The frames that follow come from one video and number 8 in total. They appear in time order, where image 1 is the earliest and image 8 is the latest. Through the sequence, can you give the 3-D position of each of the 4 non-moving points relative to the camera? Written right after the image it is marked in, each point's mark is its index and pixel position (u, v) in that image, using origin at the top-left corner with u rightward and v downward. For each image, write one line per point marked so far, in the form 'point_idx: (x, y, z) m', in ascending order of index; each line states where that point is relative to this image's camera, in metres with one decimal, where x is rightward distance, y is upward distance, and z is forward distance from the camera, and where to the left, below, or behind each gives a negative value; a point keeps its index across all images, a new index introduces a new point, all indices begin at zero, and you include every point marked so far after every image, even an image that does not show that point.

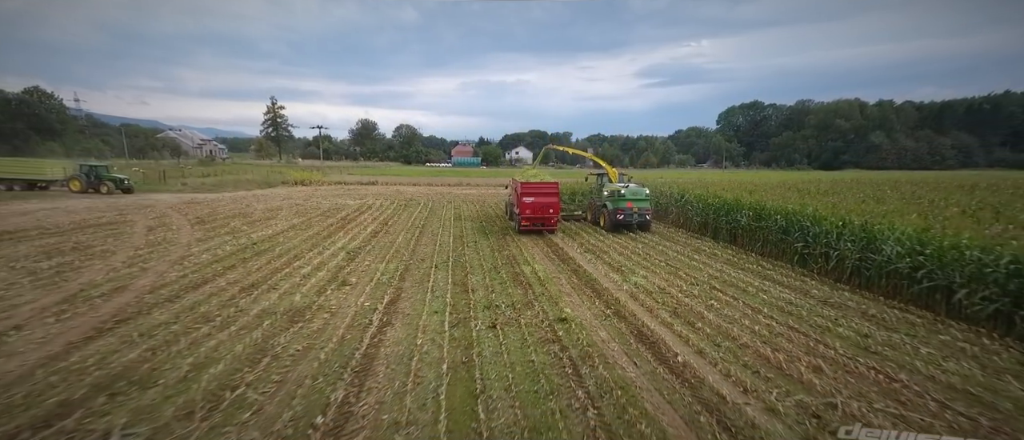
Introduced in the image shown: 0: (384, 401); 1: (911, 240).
0: (-1.4, -1.7, +3.9) m
1: (+6.4, -0.3, +6.3) m
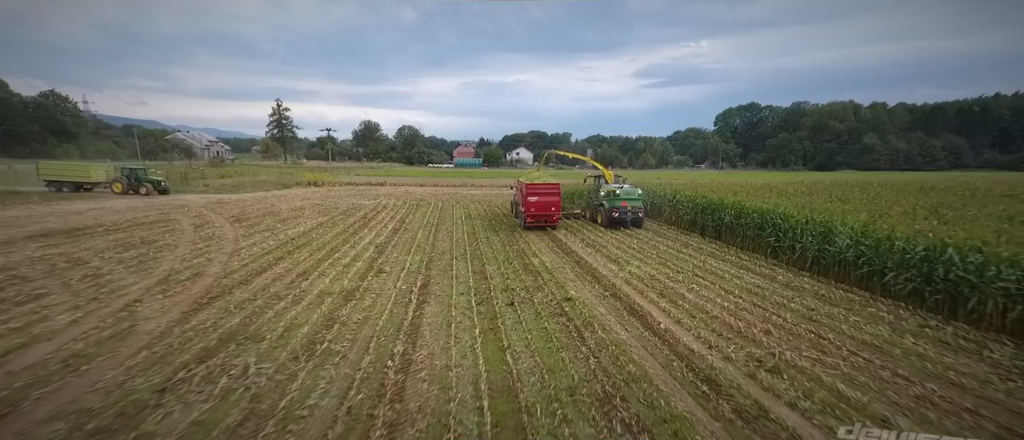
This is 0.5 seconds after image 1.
0: (-1.1, -1.6, +5.2) m
1: (+6.7, -0.2, +7.6) m
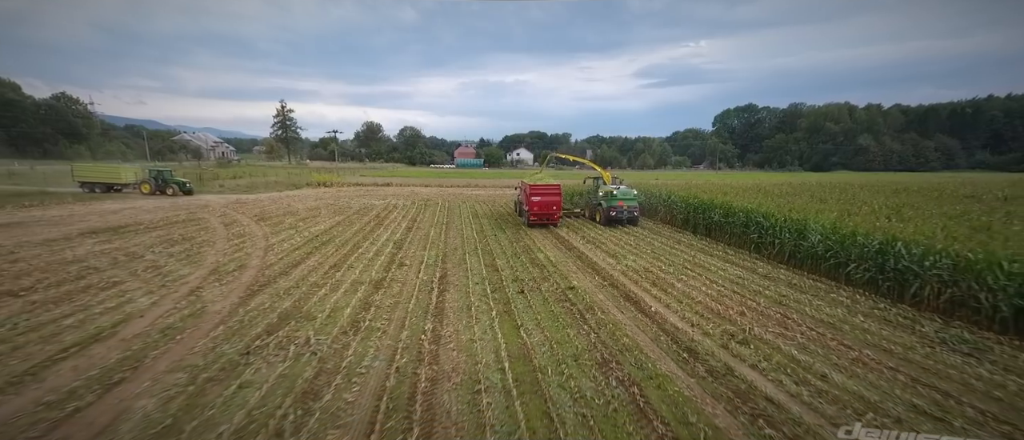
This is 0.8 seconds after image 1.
0: (-0.9, -1.6, +6.2) m
1: (+6.9, -0.2, +8.6) m
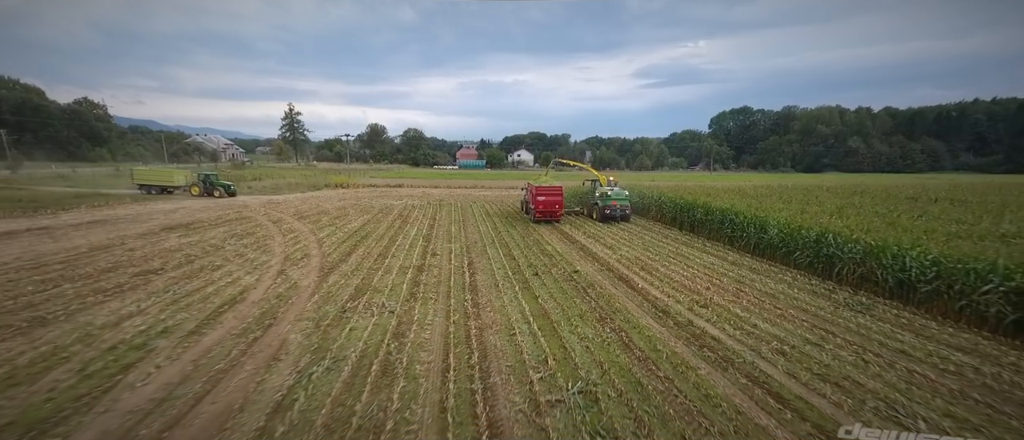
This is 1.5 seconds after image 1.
0: (-0.5, -1.5, +8.2) m
1: (+7.3, -0.1, +10.6) m
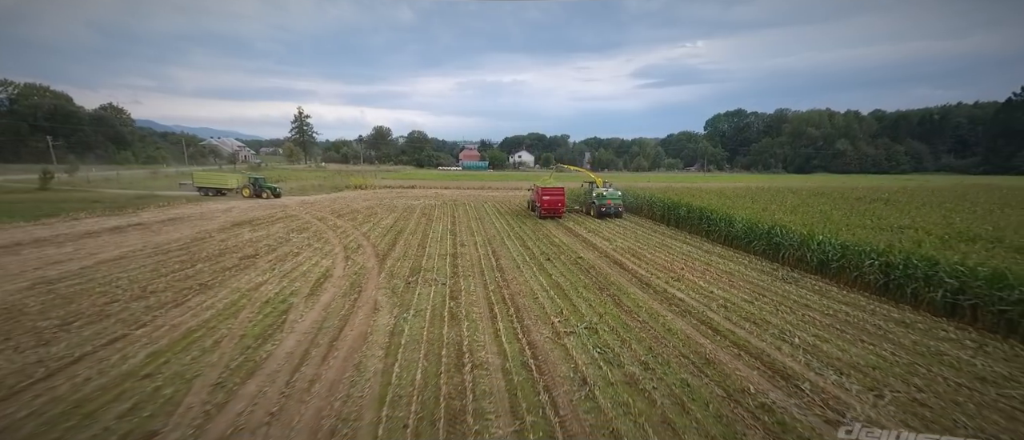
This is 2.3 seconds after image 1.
0: (0.0, -1.4, +10.6) m
1: (+7.8, 0.0, +13.0) m
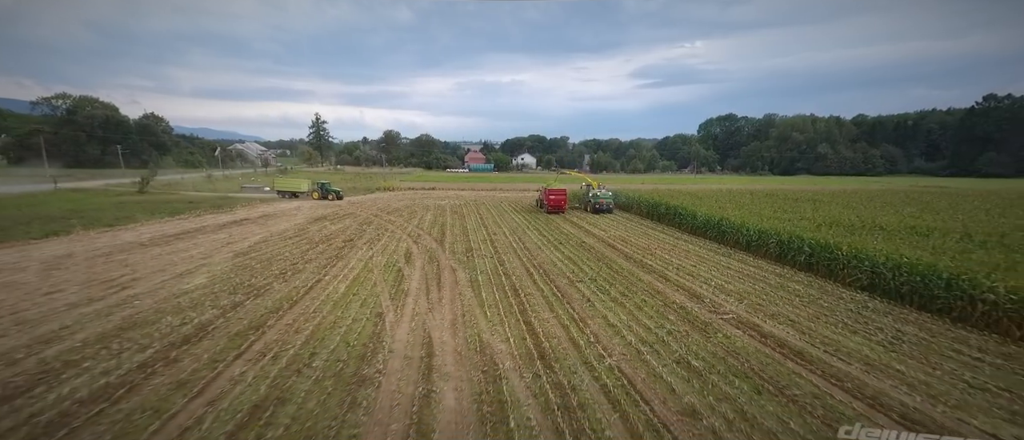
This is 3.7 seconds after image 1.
0: (+0.9, -1.2, +15.0) m
1: (+8.7, +0.2, +17.4) m
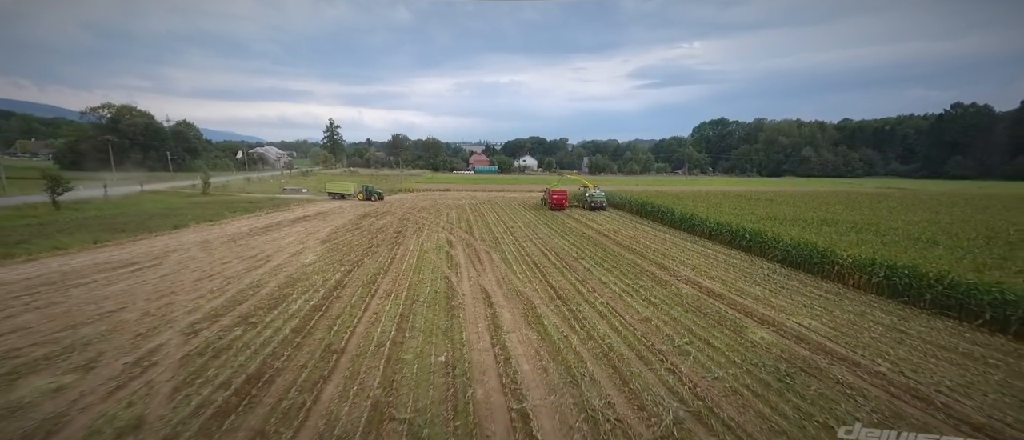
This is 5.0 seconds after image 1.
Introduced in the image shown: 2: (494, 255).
0: (+1.6, -1.0, +18.9) m
1: (+9.4, +0.4, +21.4) m
2: (-0.7, -1.4, +15.0) m
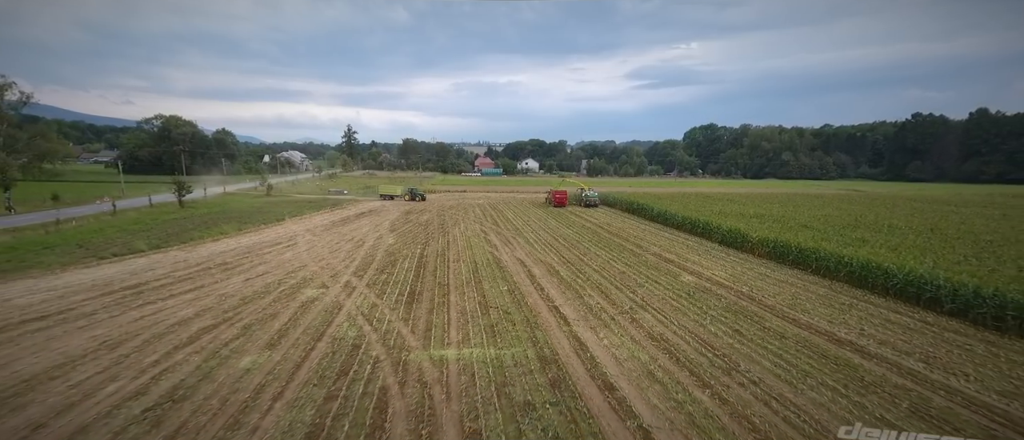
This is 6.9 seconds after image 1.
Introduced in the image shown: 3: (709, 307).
0: (+2.6, -0.7, +24.5) m
1: (+10.3, +0.7, +27.0) m
2: (+0.3, -1.2, +20.5) m
3: (+5.4, -2.4, +10.7) m
